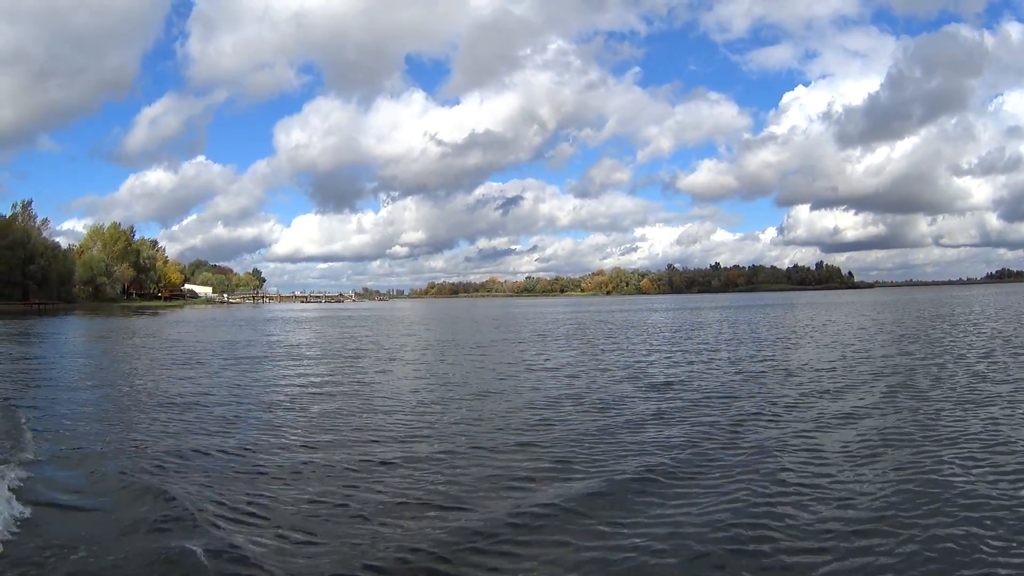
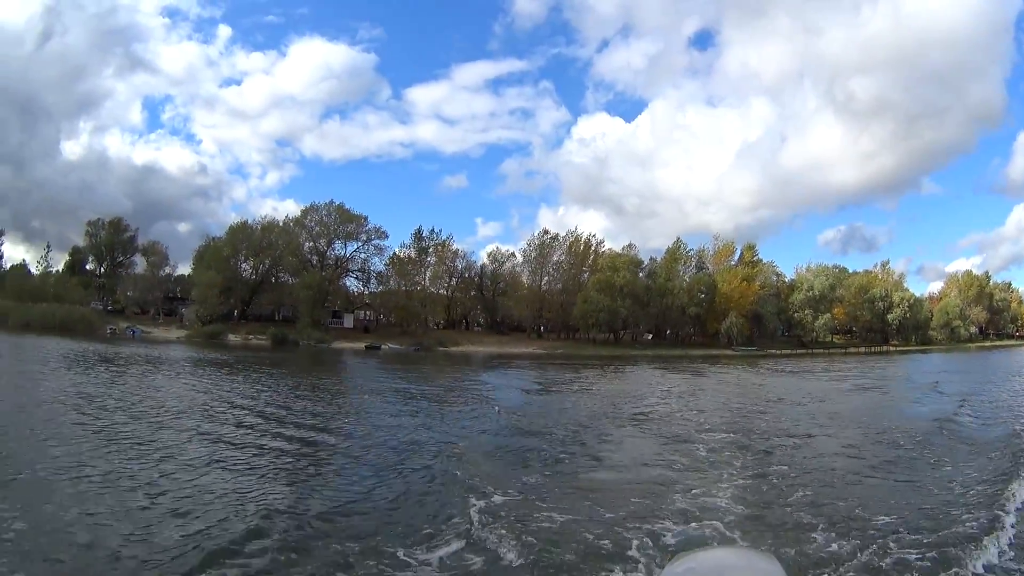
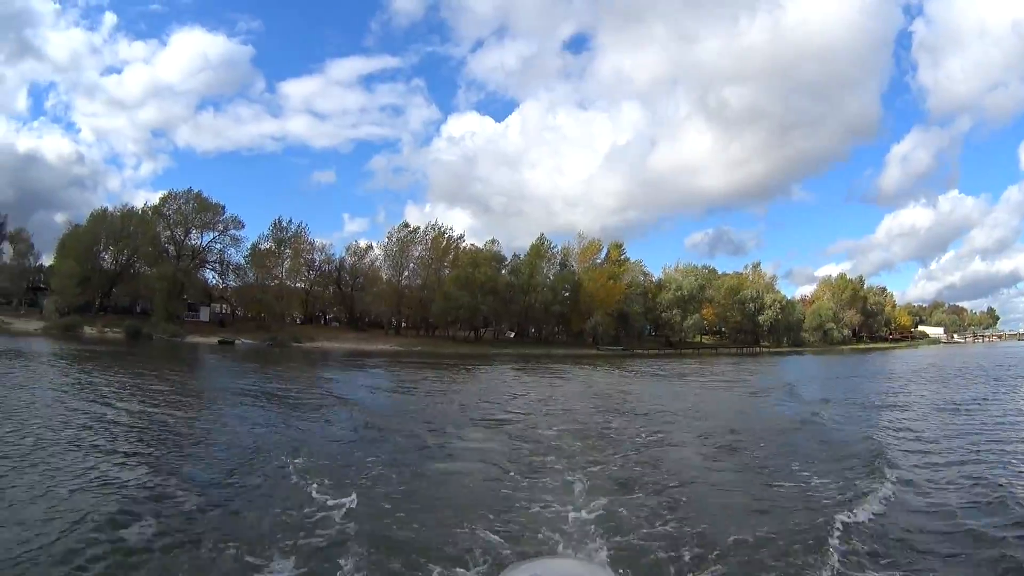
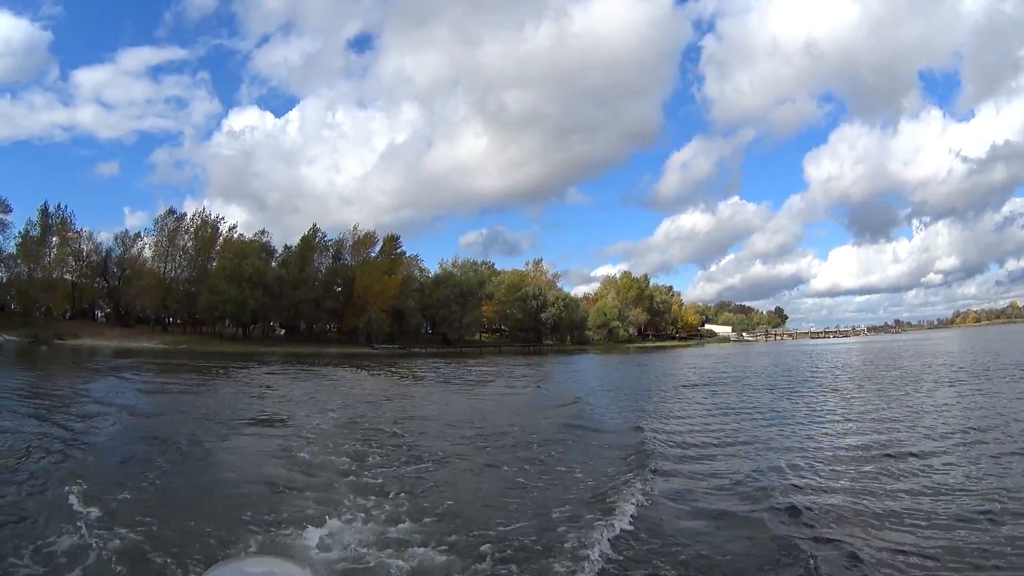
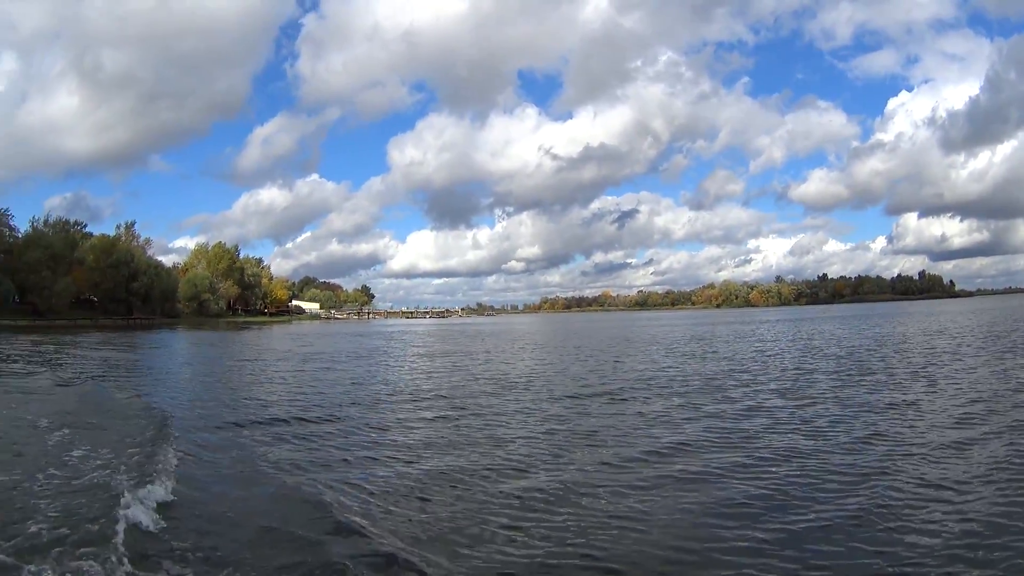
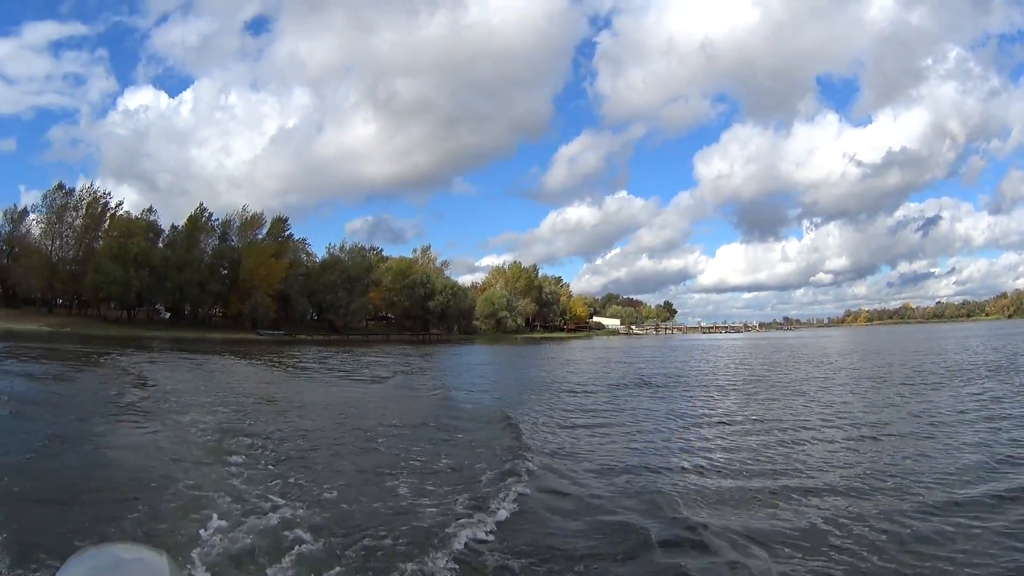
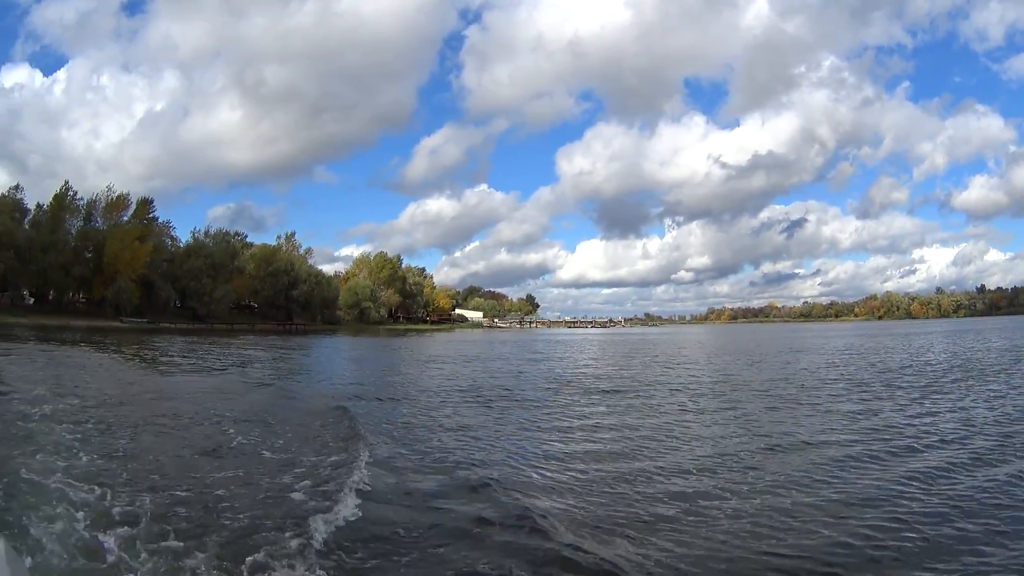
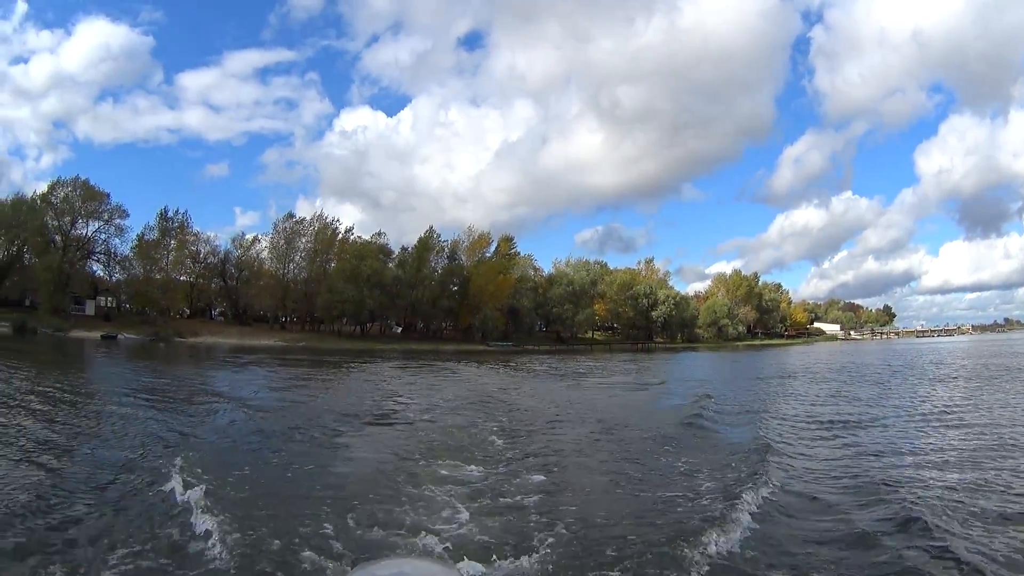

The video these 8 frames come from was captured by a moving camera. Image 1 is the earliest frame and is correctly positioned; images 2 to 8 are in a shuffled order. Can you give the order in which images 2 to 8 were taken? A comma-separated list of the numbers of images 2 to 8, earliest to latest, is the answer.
5, 7, 6, 4, 8, 3, 2
